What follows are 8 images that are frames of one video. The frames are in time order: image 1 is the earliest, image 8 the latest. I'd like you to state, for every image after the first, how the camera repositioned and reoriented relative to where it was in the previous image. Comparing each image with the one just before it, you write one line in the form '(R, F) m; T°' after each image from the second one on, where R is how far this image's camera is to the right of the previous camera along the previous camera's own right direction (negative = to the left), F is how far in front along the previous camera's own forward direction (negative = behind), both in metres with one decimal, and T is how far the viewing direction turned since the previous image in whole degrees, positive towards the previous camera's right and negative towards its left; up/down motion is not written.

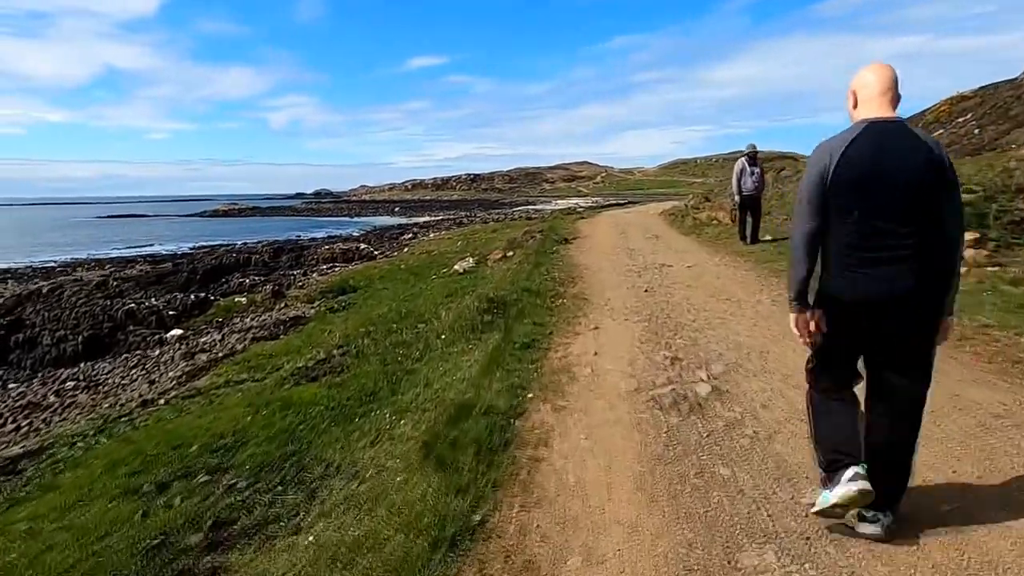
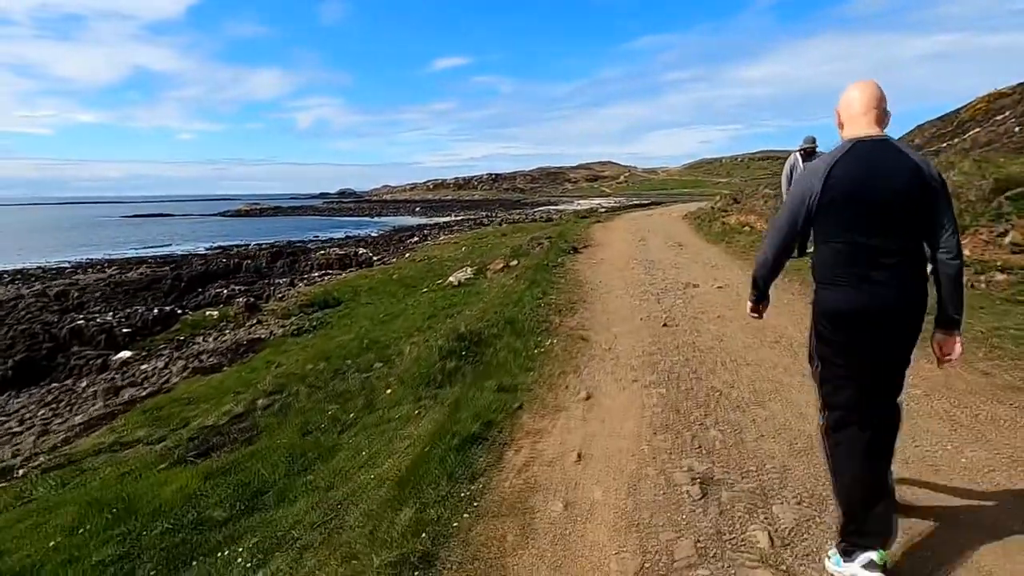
(+0.7, +3.5) m; -2°
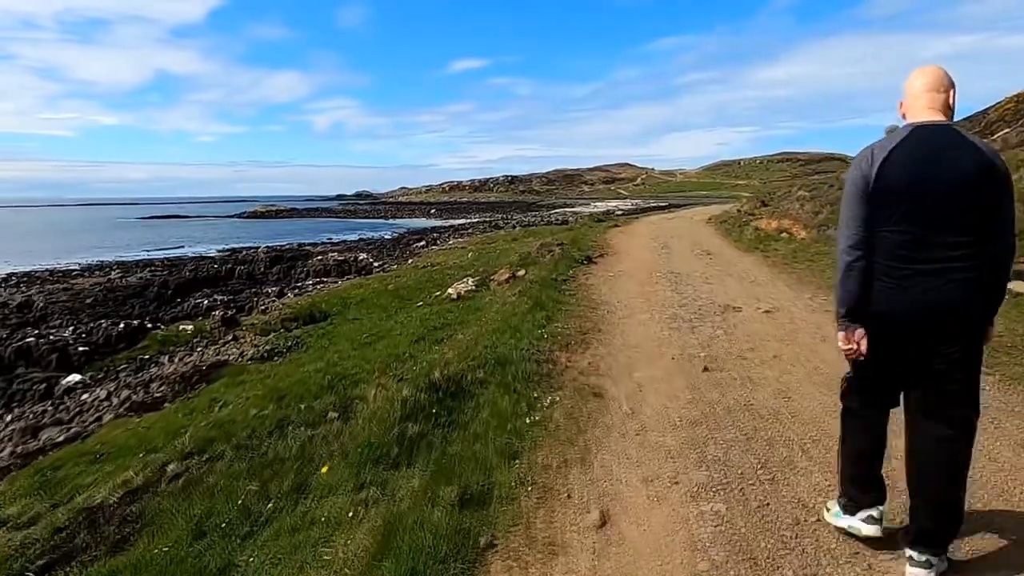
(+0.3, +2.8) m; -1°
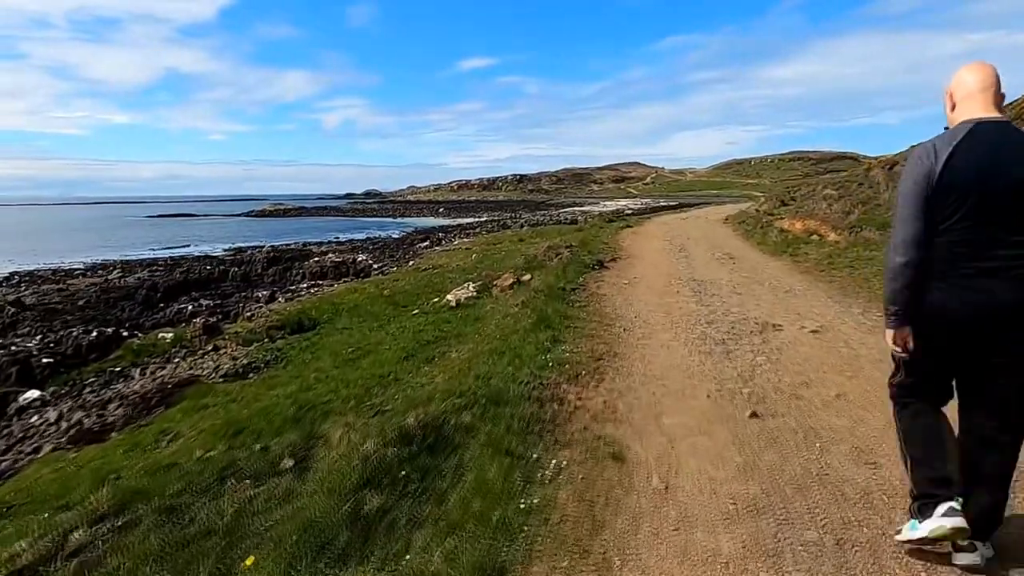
(+0.1, +1.9) m; -1°
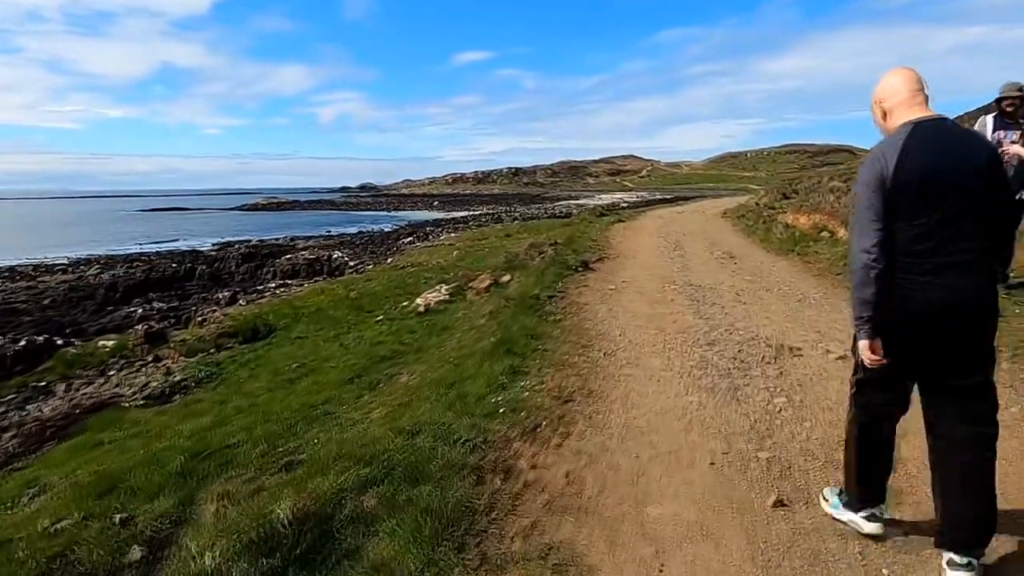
(+0.5, +2.2) m; 0°
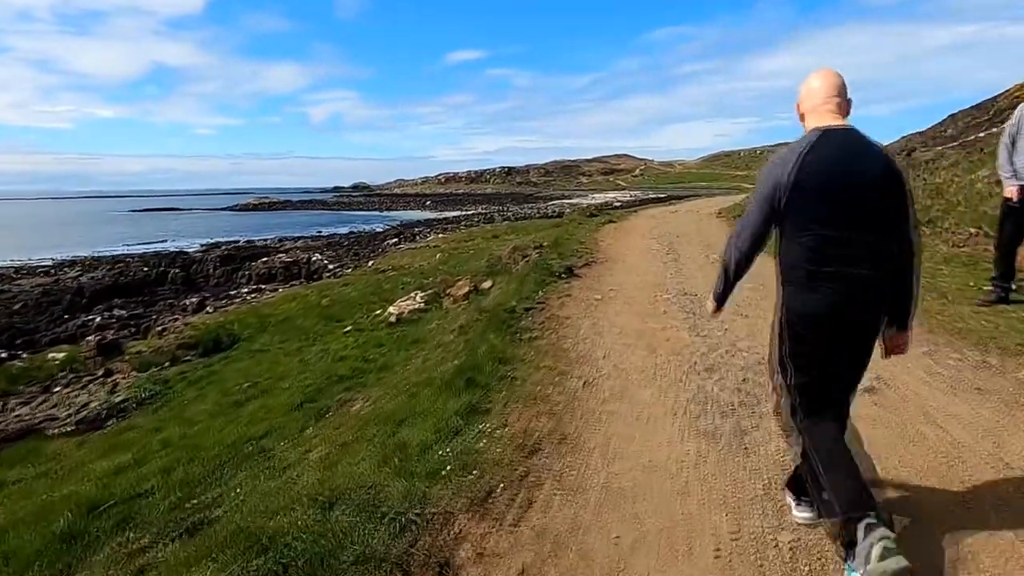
(+0.3, +1.4) m; 0°
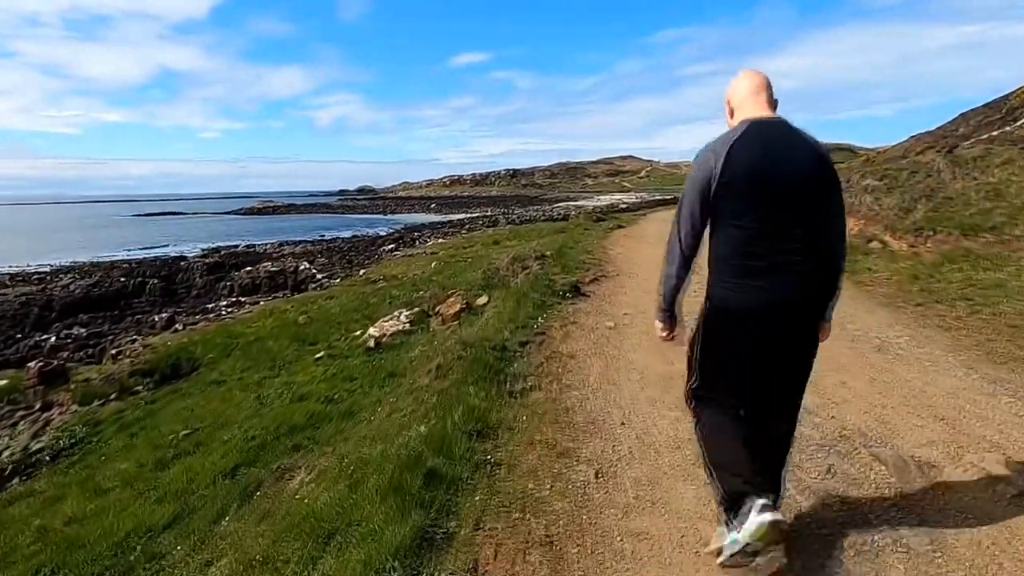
(+0.2, +2.3) m; 0°
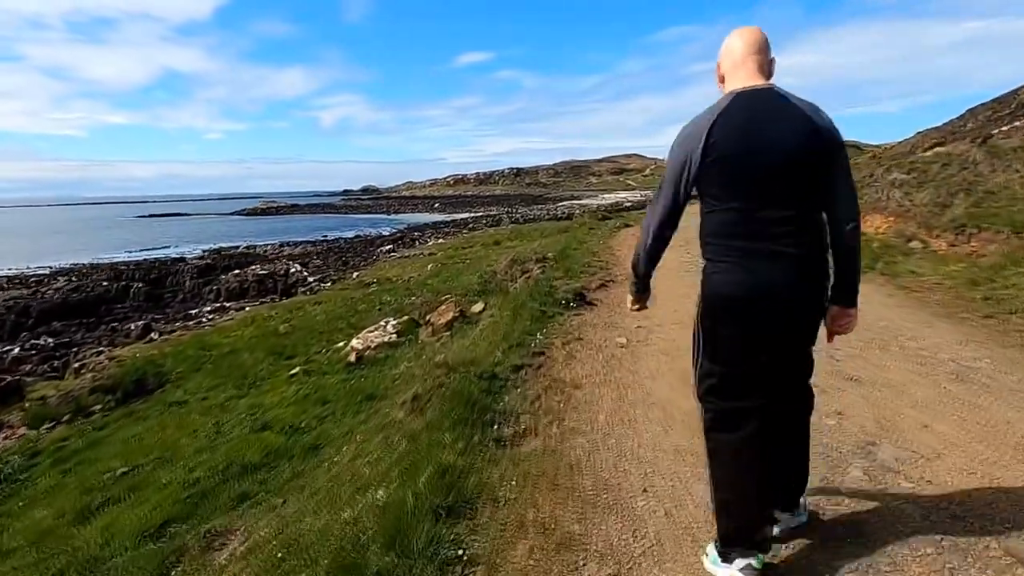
(+0.1, +1.5) m; 0°
